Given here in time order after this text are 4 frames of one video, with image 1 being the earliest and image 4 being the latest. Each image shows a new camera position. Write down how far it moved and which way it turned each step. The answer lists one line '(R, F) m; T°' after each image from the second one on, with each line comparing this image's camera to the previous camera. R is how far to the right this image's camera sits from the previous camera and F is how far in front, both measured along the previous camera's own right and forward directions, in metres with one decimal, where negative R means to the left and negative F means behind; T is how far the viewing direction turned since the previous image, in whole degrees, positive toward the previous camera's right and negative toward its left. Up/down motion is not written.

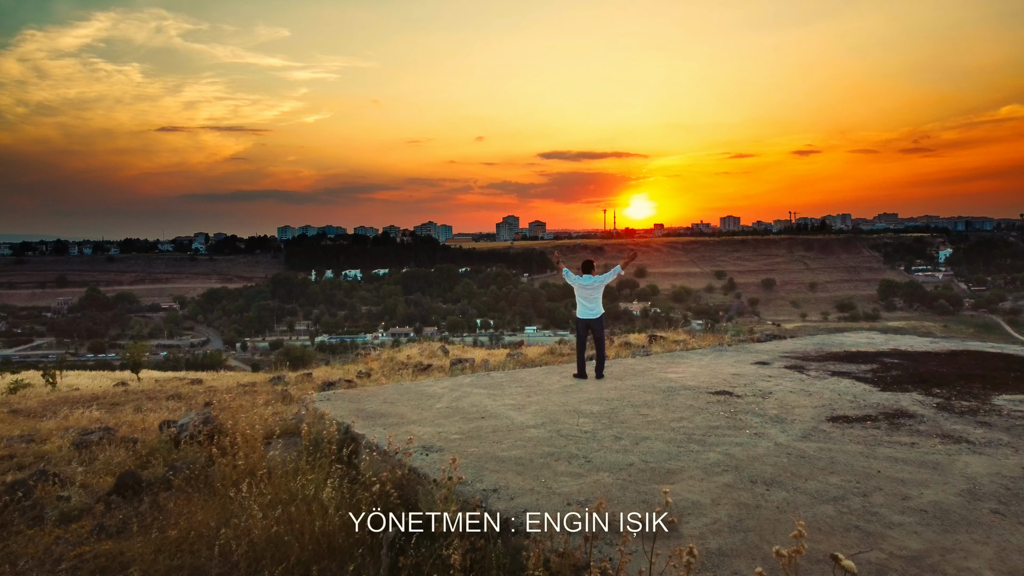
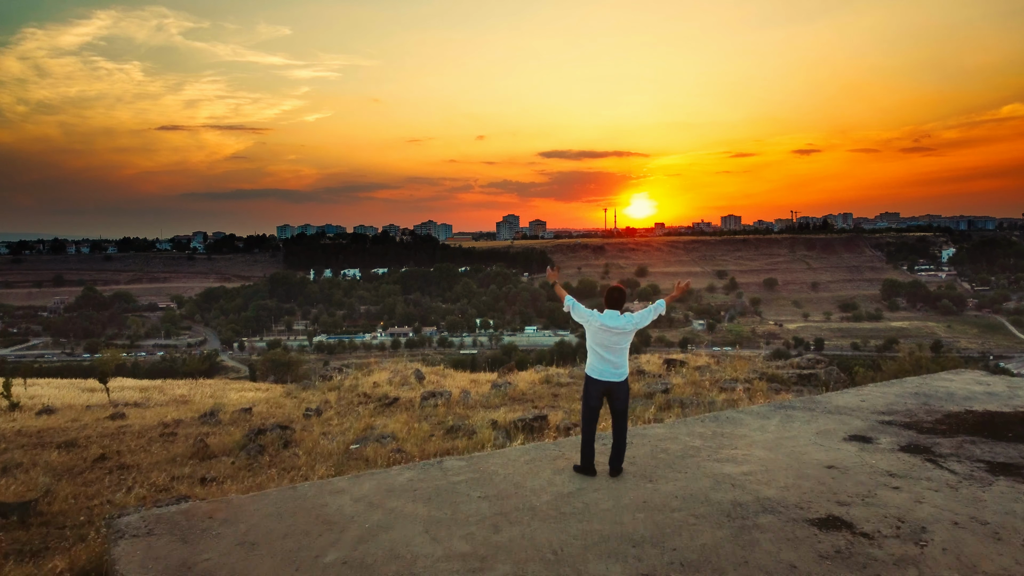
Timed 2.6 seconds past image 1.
(+0.2, +2.0) m; 0°
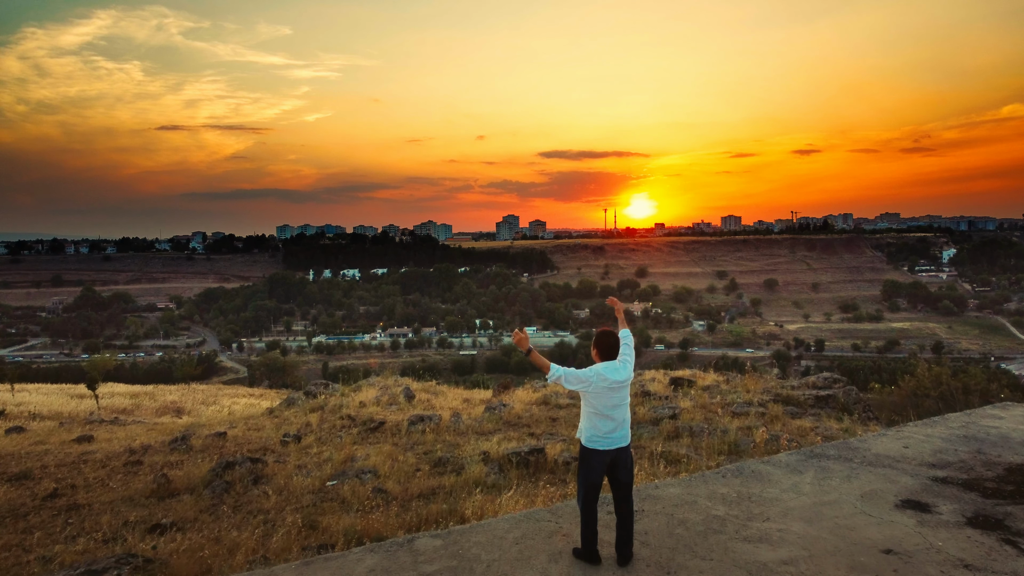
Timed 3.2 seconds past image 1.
(+0.1, +0.6) m; 0°
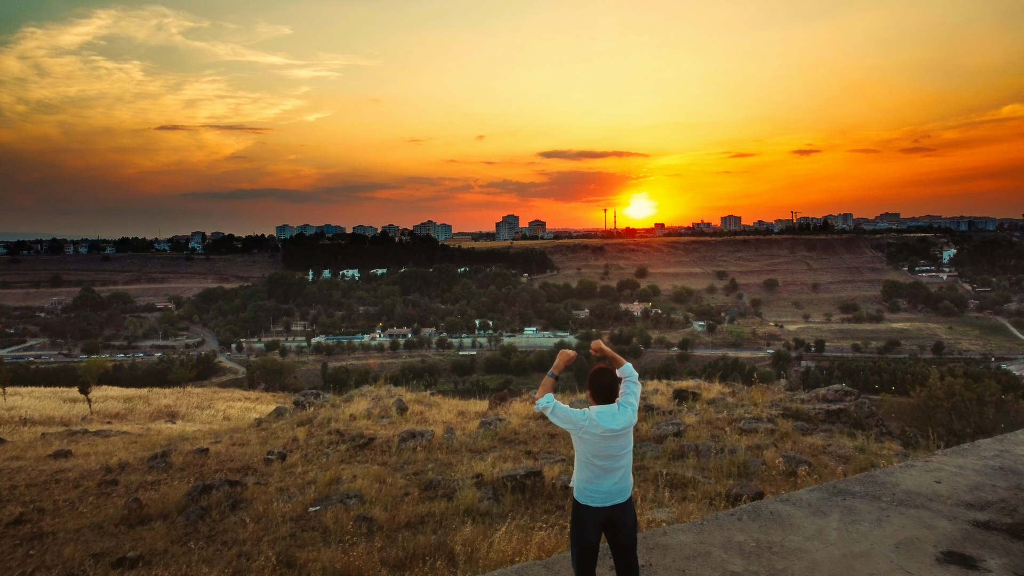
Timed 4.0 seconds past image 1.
(0.0, +0.4) m; 0°
